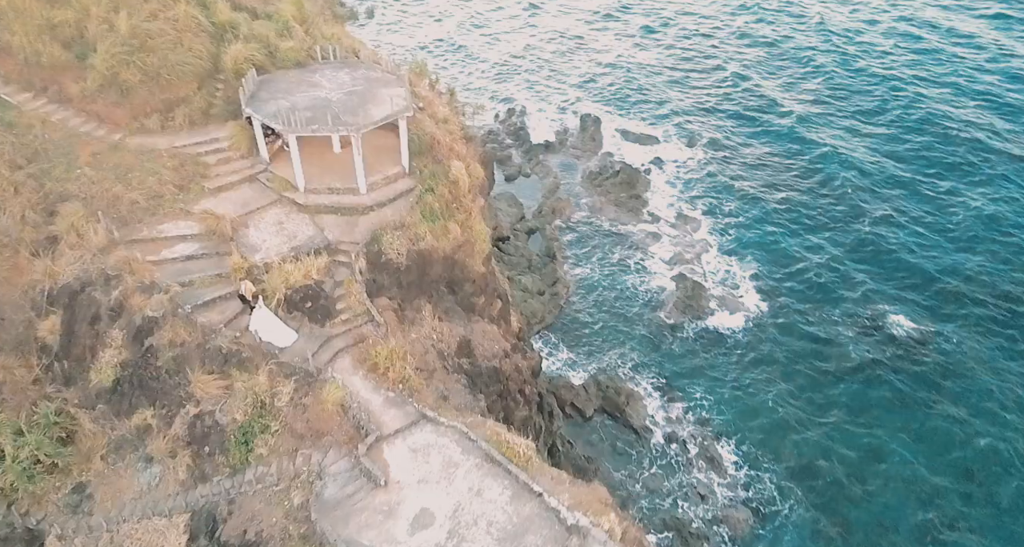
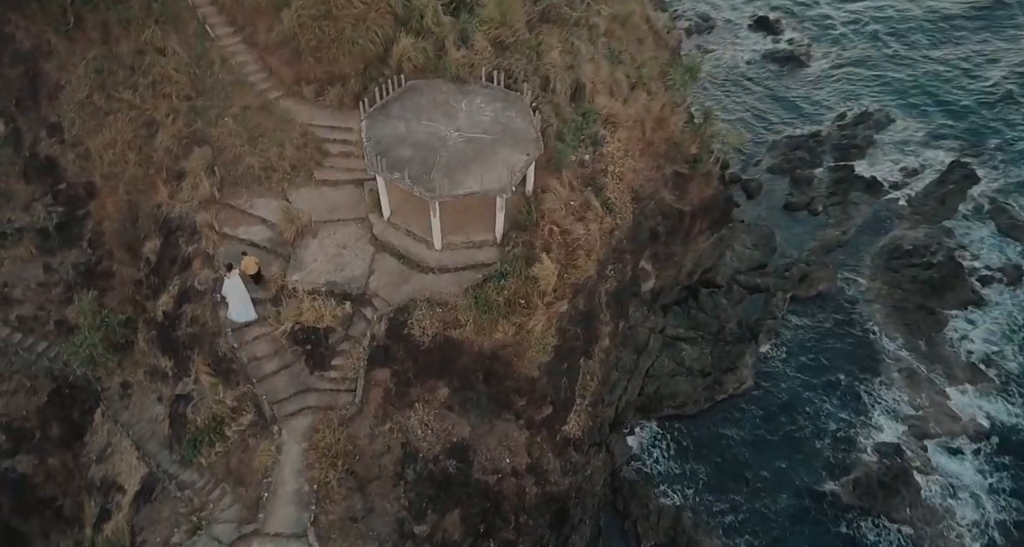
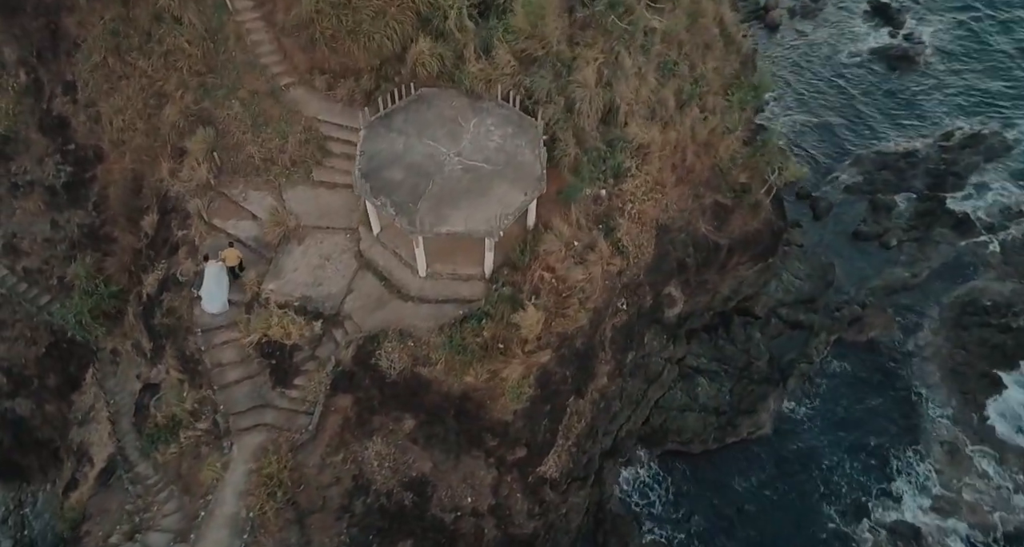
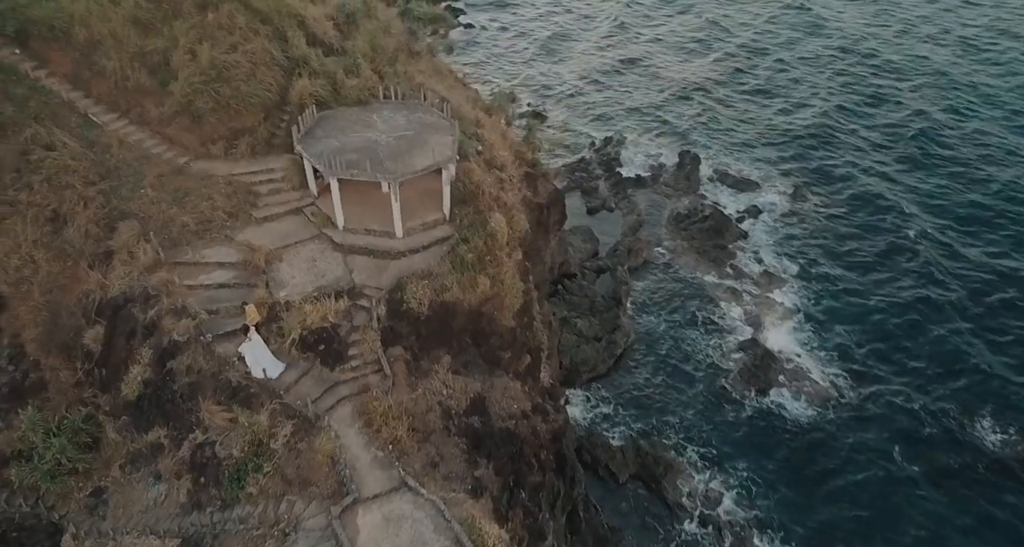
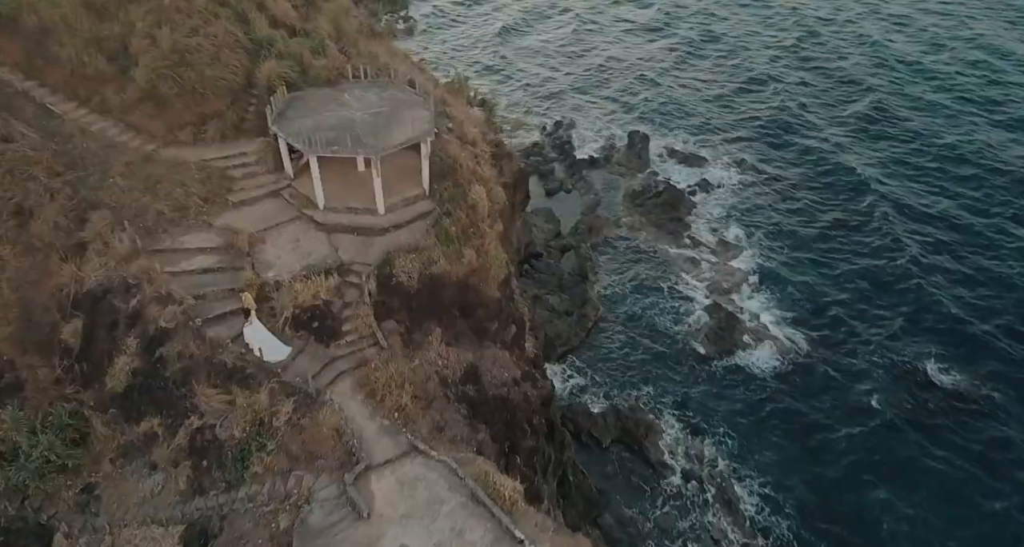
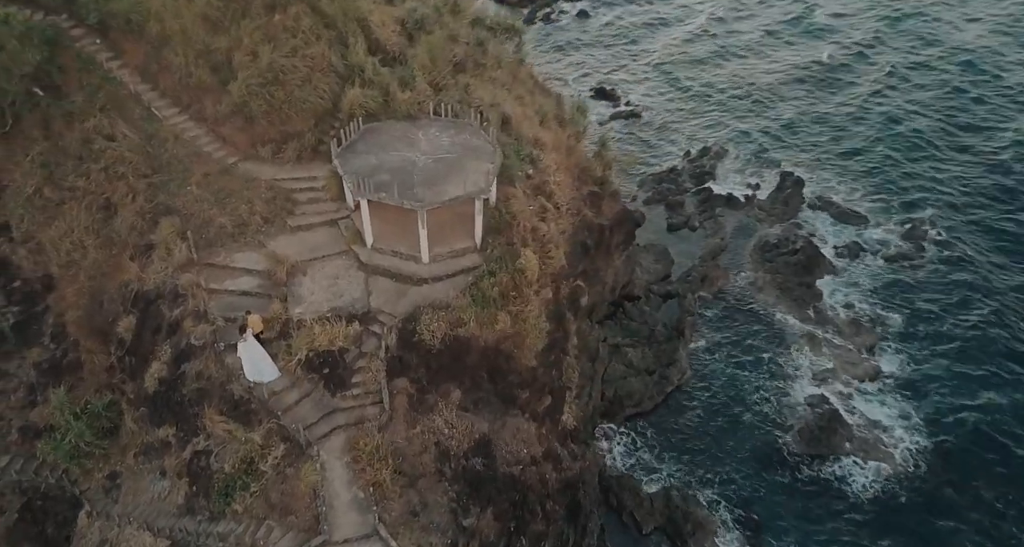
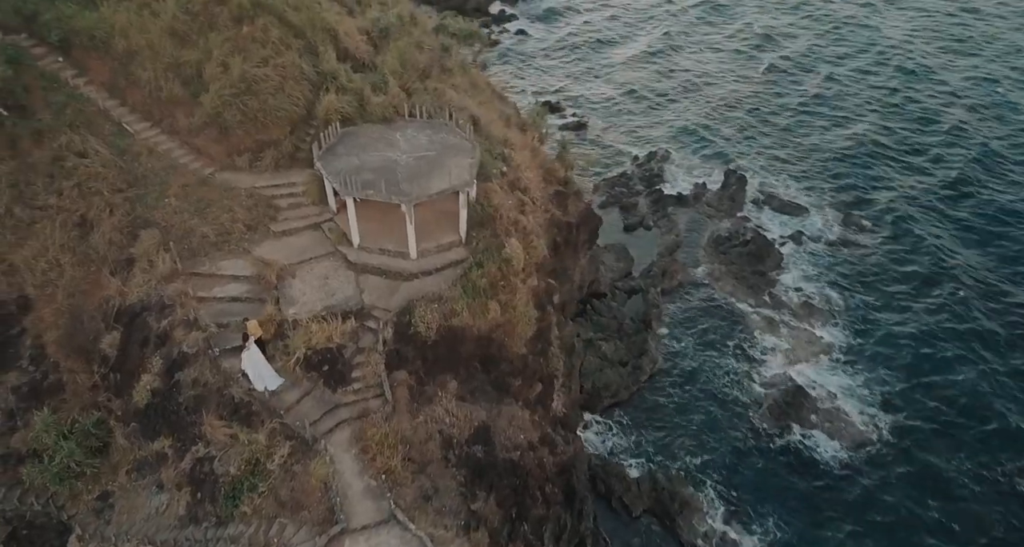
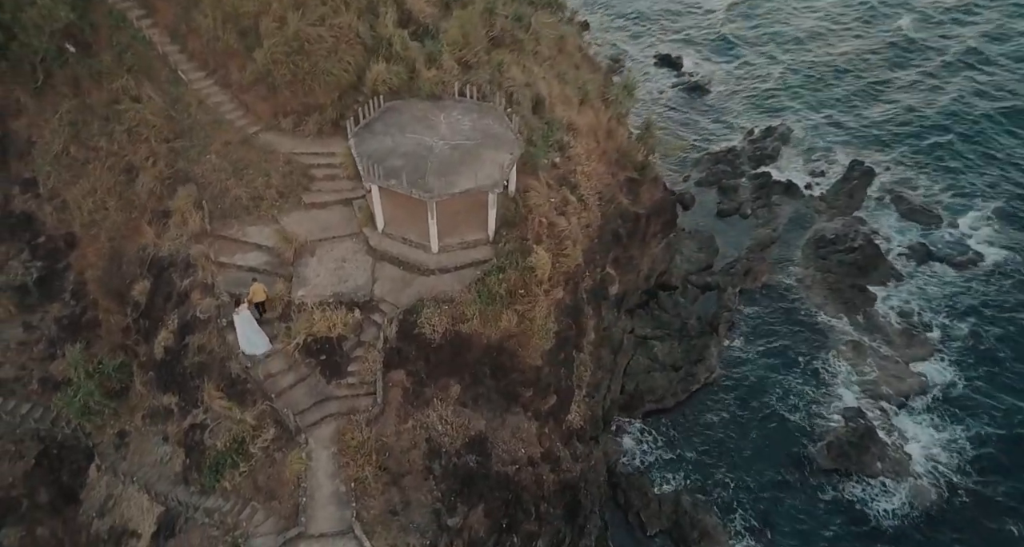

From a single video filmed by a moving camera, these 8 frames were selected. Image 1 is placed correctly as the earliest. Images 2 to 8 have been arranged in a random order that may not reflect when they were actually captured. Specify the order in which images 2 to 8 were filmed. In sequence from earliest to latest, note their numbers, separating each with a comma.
5, 4, 7, 6, 8, 2, 3
